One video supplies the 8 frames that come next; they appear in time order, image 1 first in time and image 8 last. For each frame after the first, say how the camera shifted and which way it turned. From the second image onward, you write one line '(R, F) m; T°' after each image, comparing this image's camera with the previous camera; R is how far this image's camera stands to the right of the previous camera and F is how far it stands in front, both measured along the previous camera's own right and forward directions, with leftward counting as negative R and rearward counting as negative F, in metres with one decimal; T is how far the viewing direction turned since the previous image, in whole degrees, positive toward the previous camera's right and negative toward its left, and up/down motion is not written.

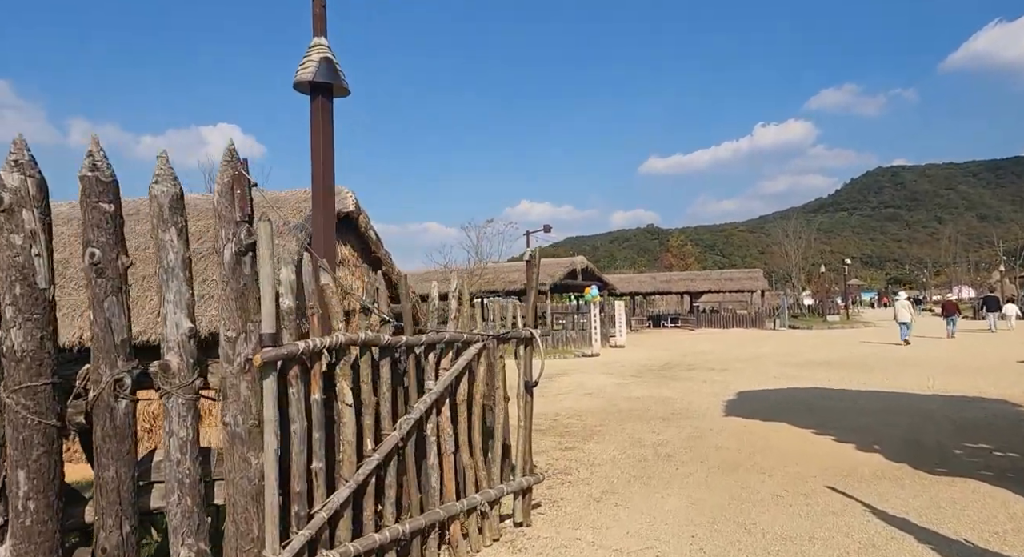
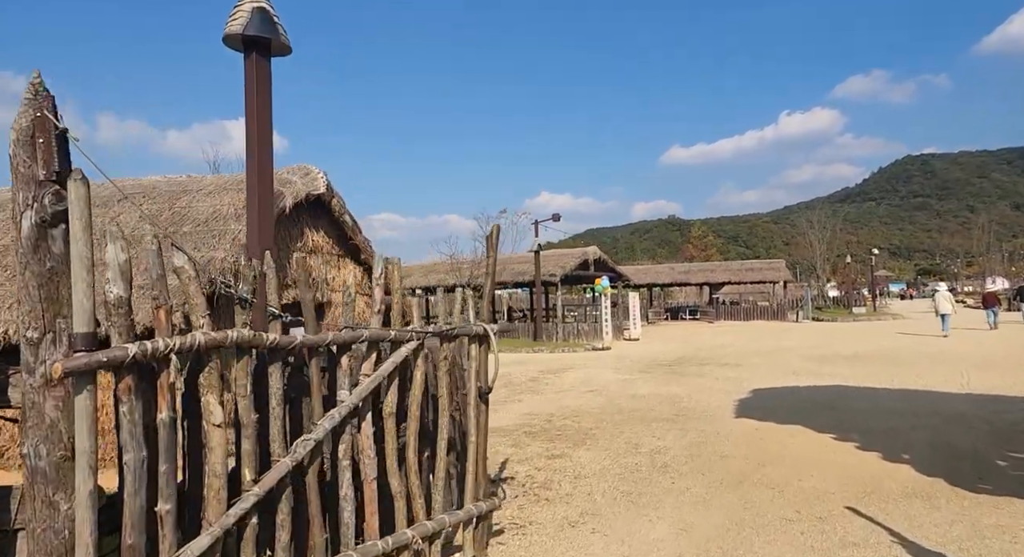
(+0.4, +0.7) m; -2°
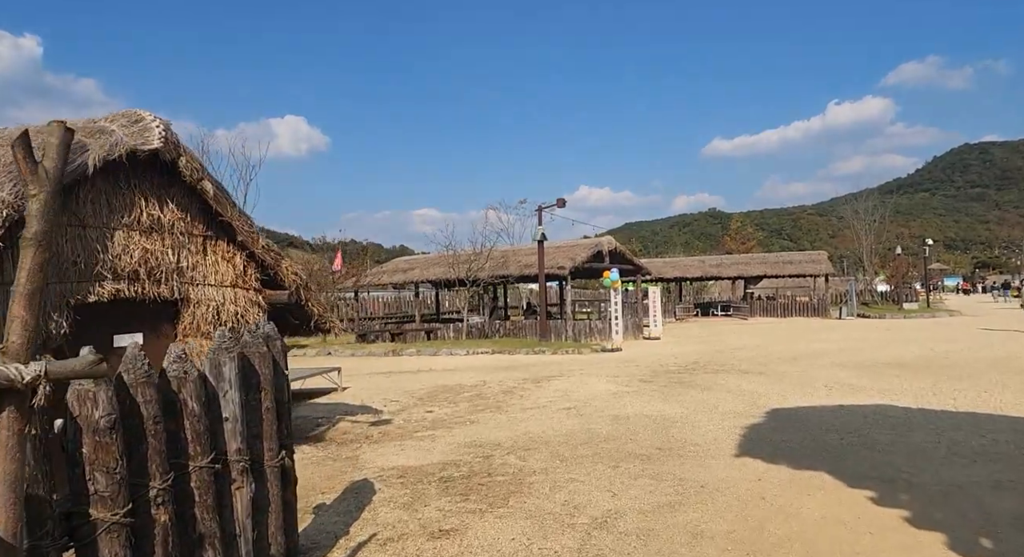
(+1.1, +2.1) m; -3°
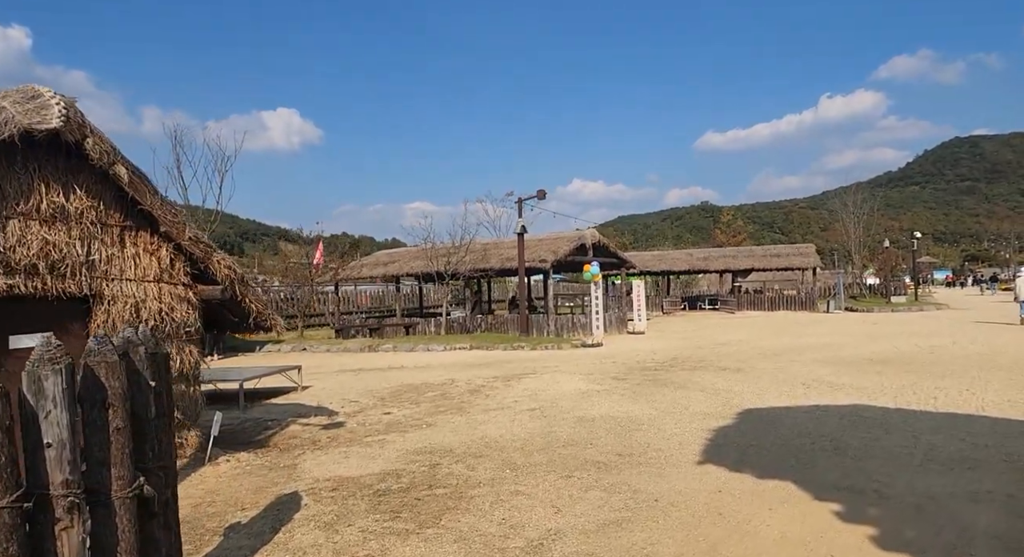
(+0.4, +0.4) m; +1°
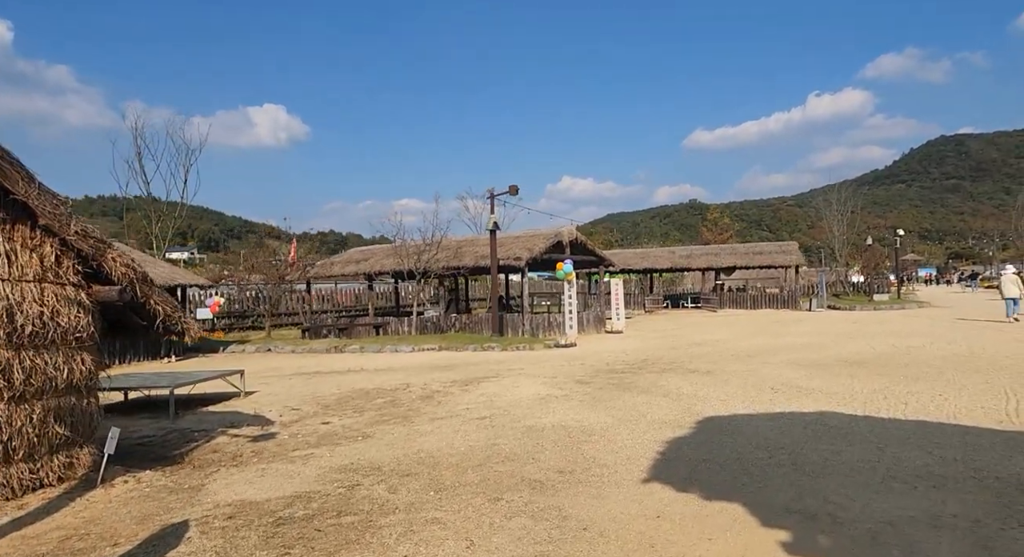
(+0.5, +0.5) m; +1°
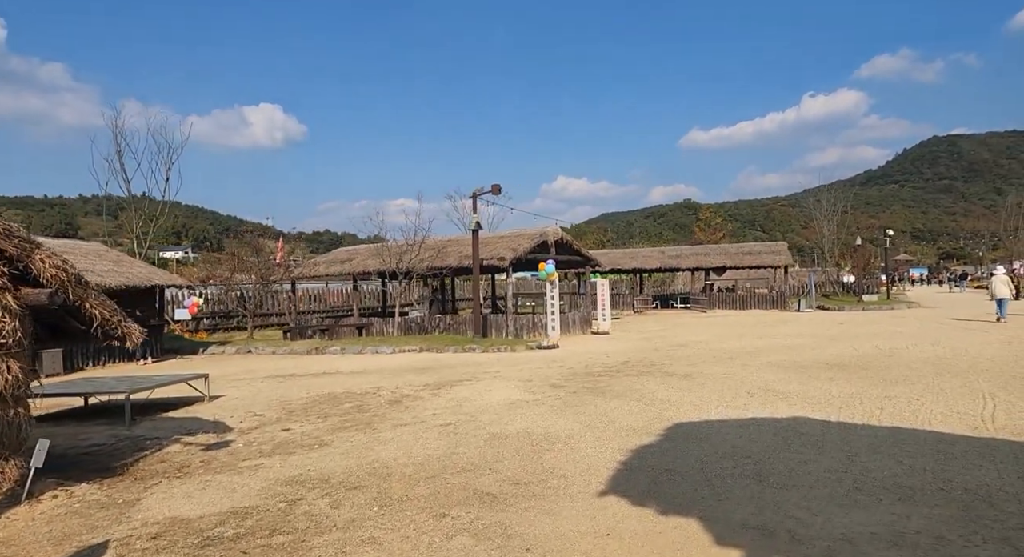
(+0.3, +0.2) m; 0°
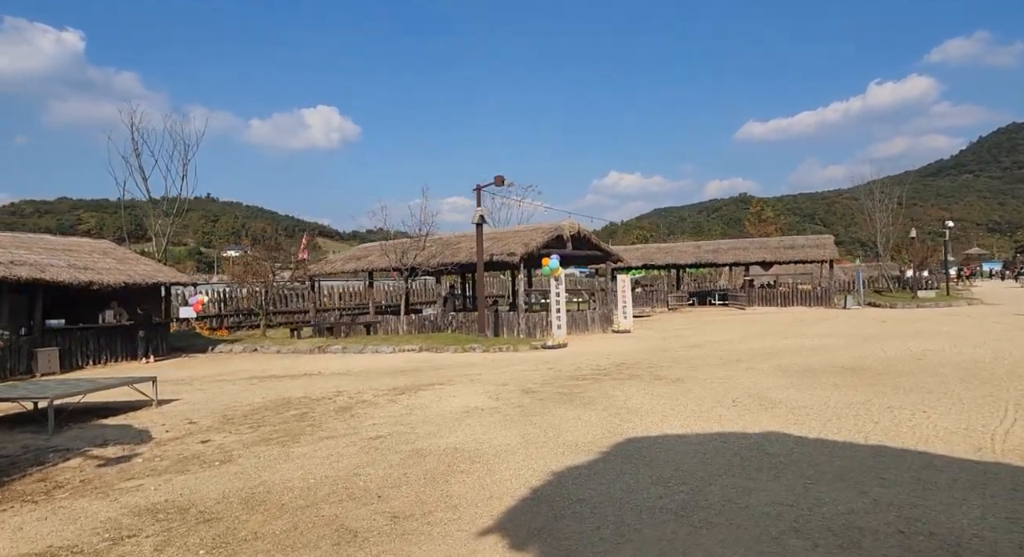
(+1.2, +0.8) m; -4°
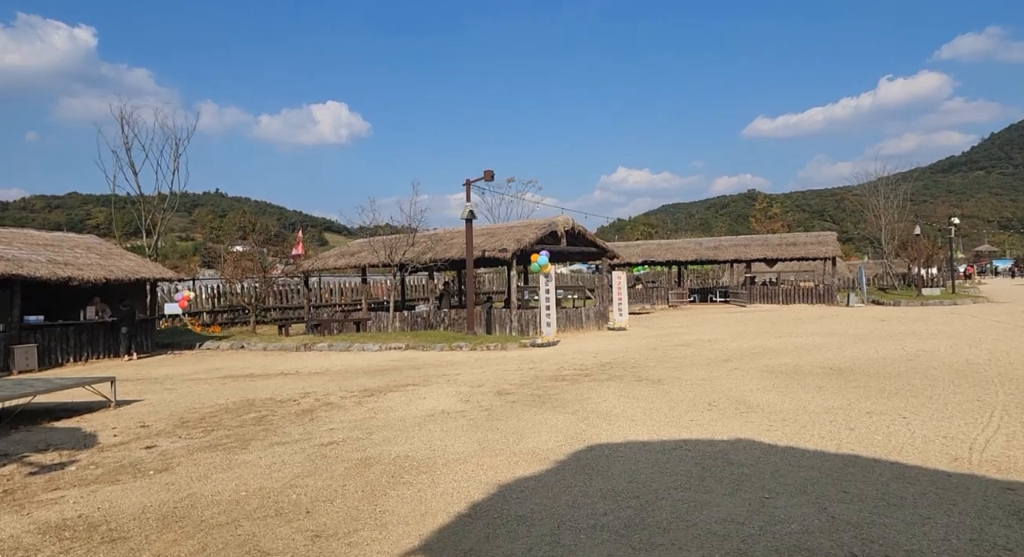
(+0.5, +0.3) m; -1°
